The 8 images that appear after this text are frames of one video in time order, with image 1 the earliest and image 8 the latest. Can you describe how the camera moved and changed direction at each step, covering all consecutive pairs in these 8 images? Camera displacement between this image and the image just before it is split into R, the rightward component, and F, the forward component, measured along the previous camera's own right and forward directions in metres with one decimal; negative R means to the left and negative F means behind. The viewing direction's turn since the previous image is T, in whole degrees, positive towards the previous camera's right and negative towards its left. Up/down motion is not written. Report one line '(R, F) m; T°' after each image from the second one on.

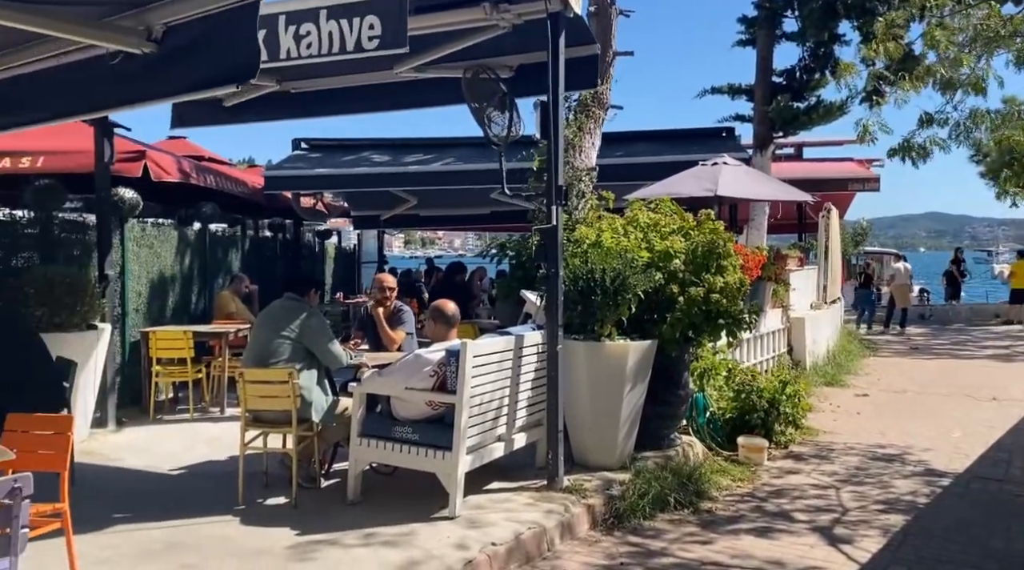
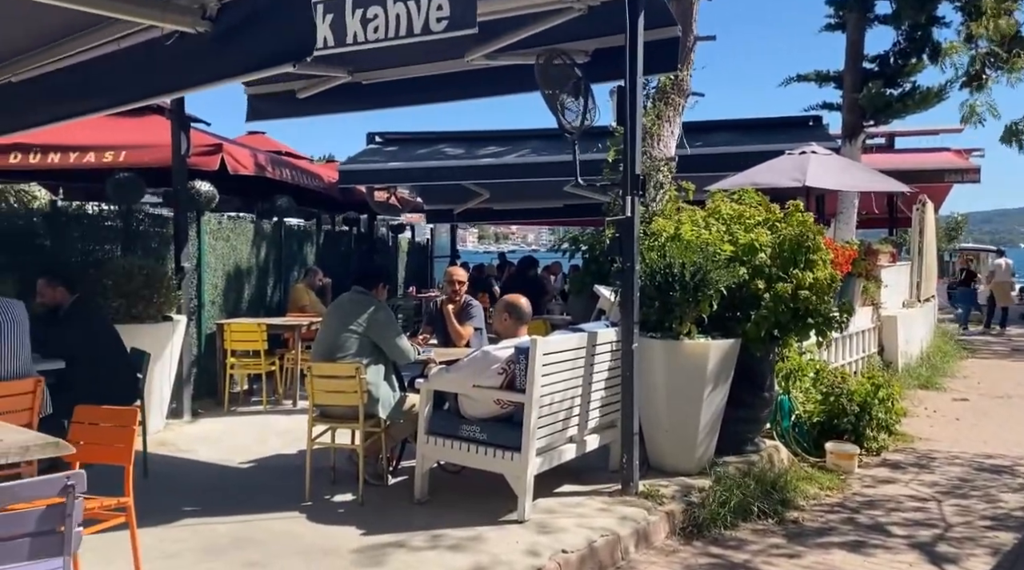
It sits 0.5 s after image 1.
(0.0, +0.2) m; -5°
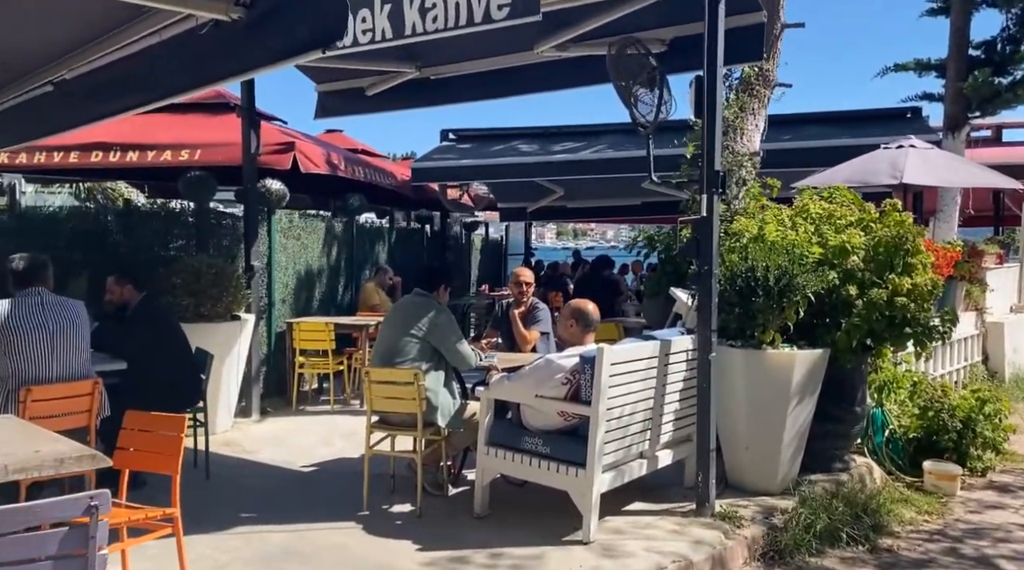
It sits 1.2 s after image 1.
(+0.1, +0.3) m; -6°
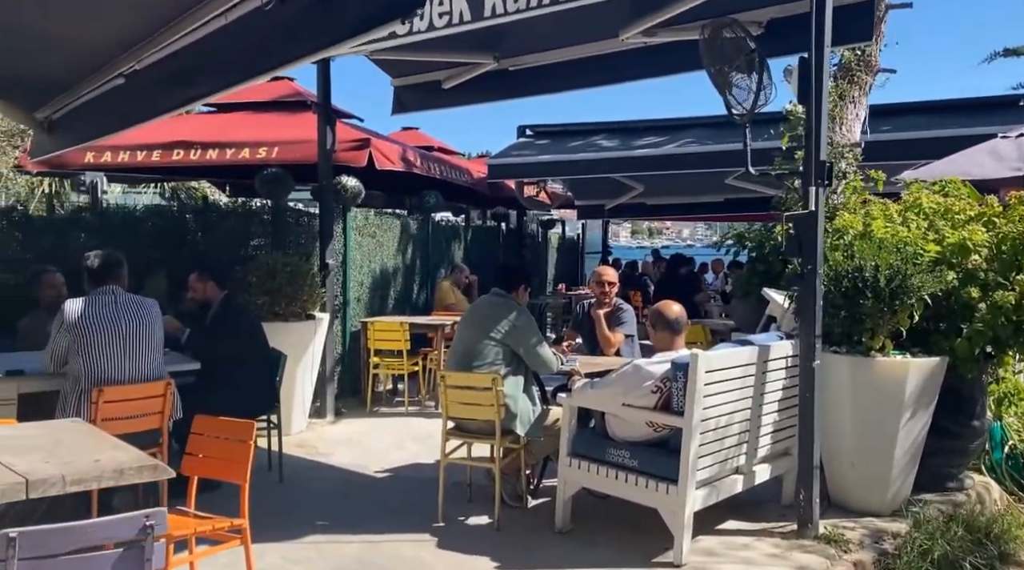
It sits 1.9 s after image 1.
(-0.1, +0.3) m; -5°
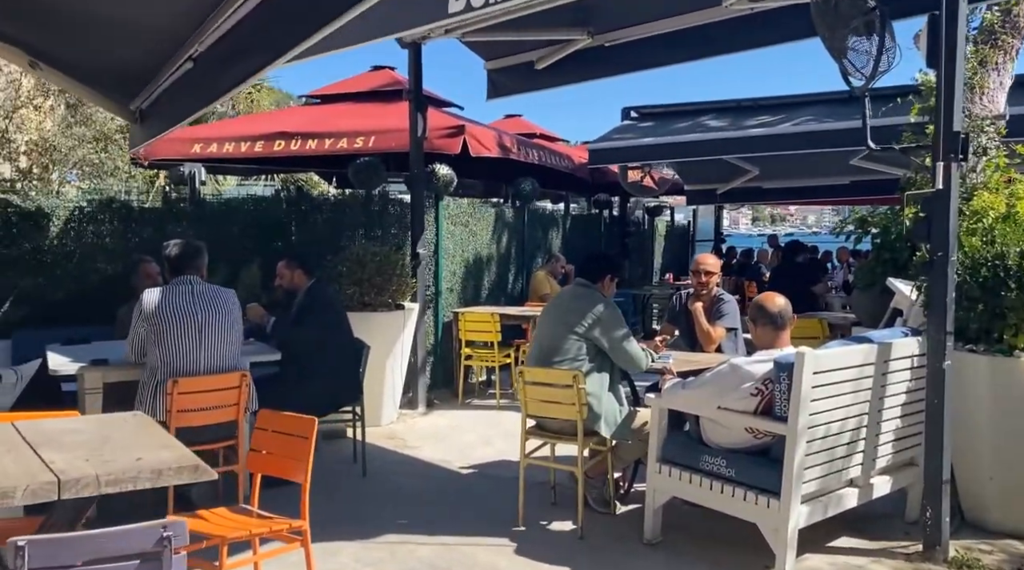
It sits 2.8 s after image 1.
(+0.2, +0.3) m; -8°
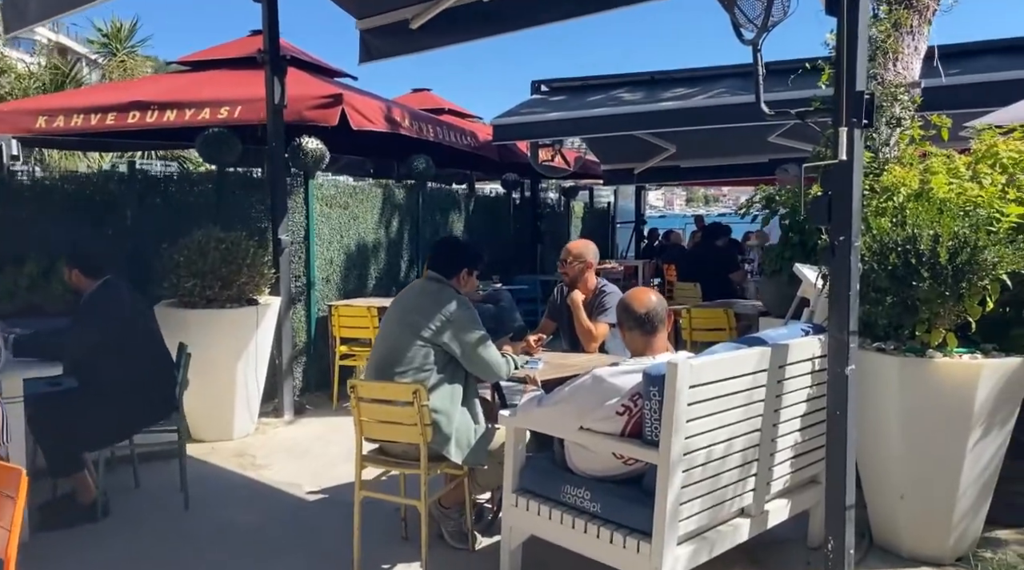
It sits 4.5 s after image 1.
(+0.5, +0.8) m; +4°
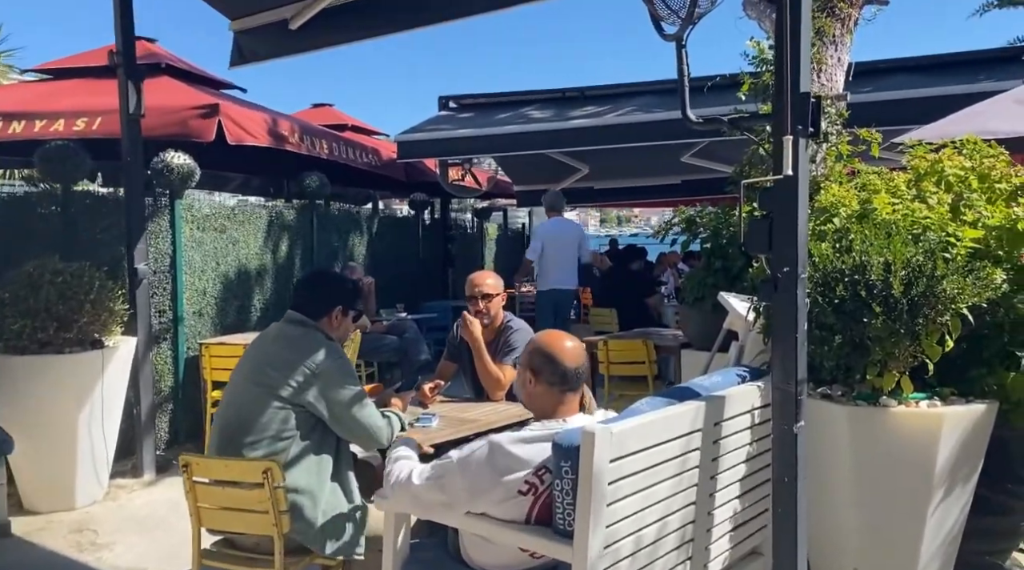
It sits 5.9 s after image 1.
(+0.1, +0.7) m; +6°
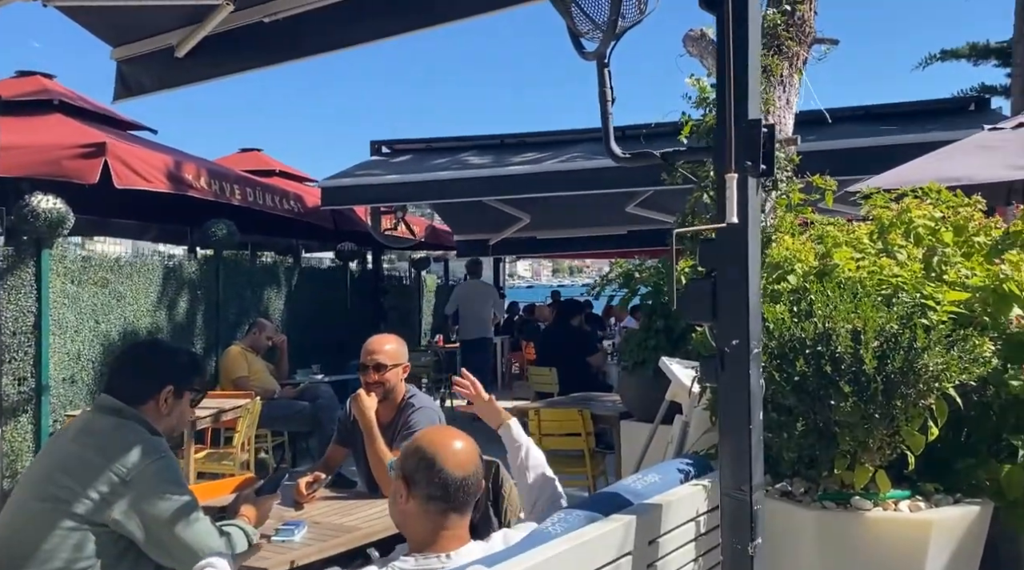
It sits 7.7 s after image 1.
(+0.2, +0.7) m; +3°
